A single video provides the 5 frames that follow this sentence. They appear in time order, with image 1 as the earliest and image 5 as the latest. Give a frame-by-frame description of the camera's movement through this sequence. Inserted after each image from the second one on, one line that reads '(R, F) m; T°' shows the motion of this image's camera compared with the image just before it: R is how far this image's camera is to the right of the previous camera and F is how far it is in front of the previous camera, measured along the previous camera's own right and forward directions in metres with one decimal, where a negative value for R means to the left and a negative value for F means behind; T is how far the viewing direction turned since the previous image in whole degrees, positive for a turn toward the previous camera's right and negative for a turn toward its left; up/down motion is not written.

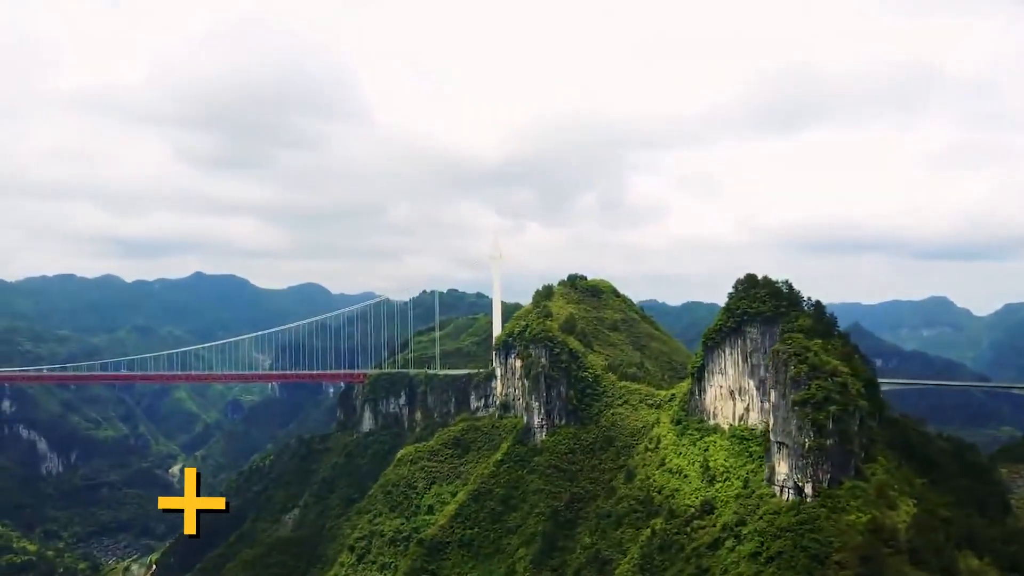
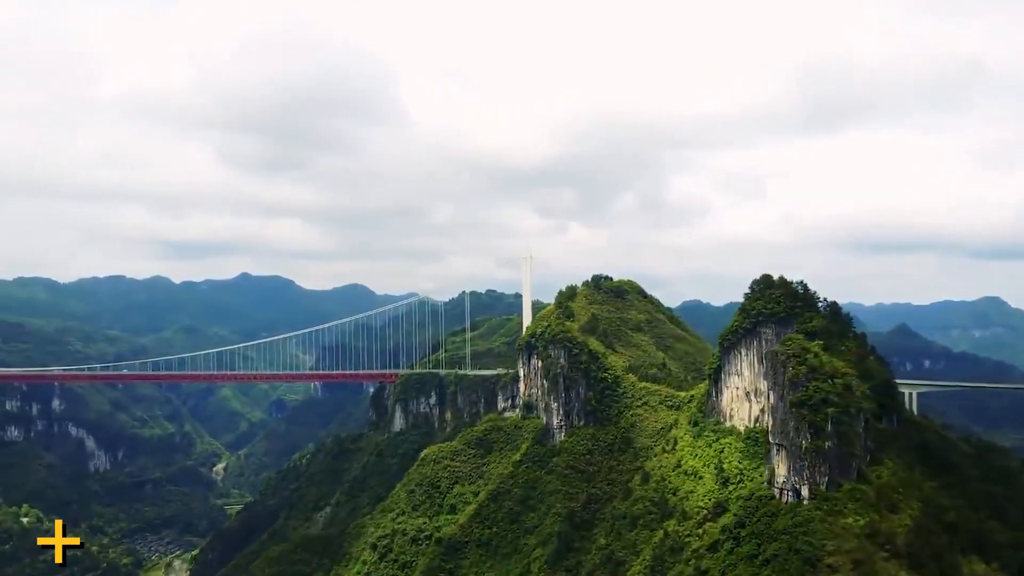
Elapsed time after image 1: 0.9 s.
(+1.4, -0.2) m; -3°
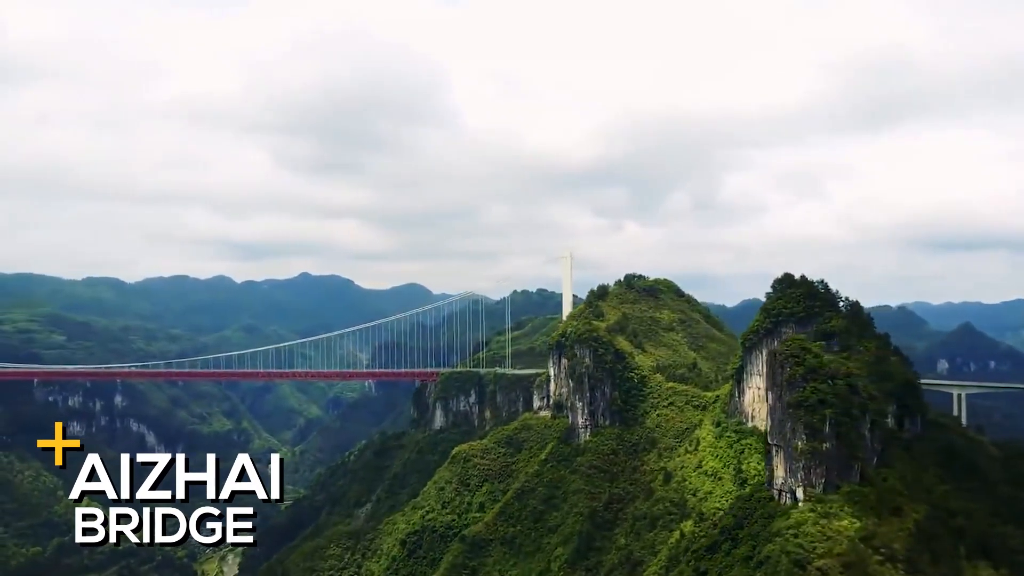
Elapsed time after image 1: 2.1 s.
(+1.8, -0.2) m; -3°
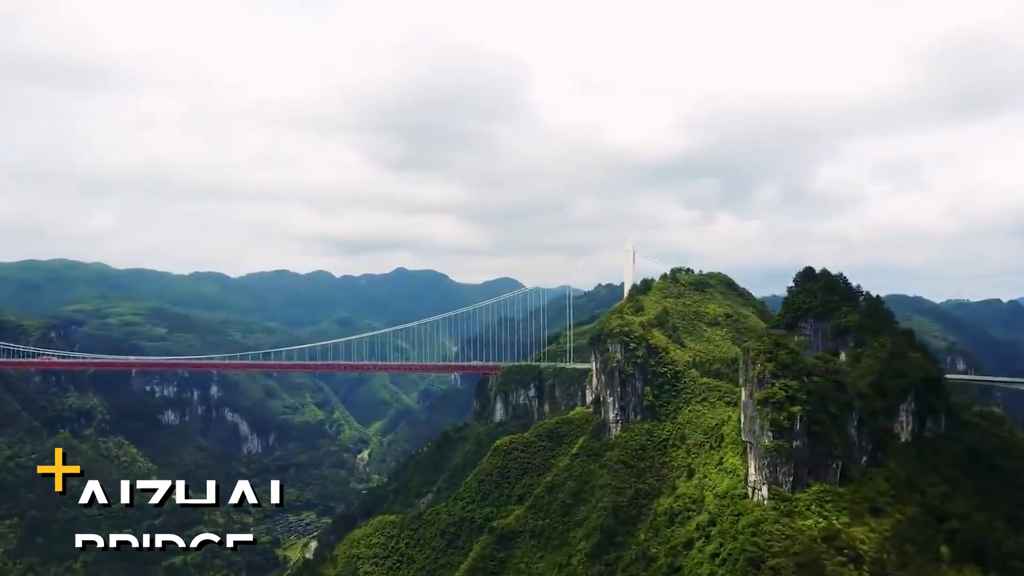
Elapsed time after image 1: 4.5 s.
(+3.8, -0.2) m; -6°
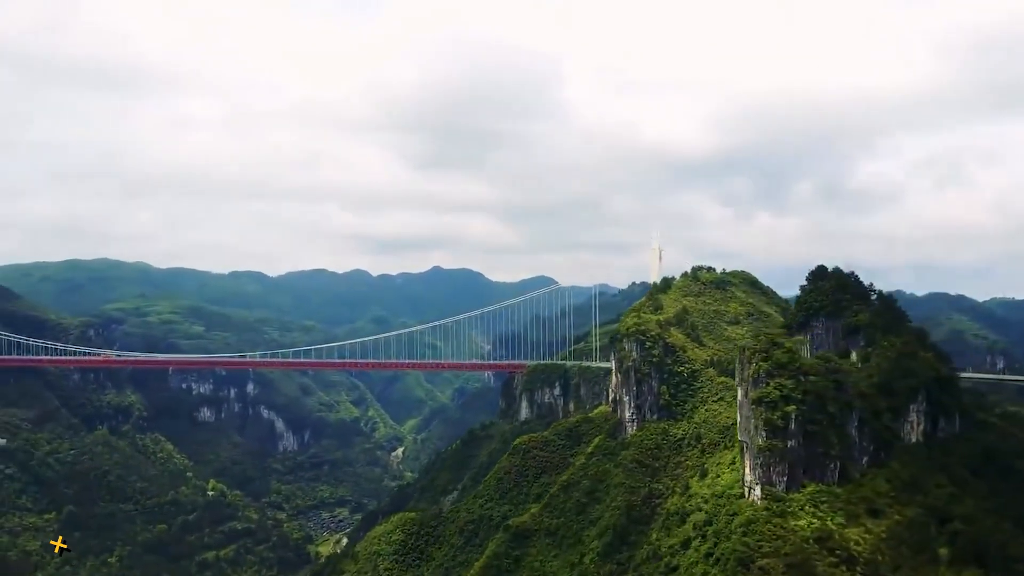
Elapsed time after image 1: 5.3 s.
(+1.3, -0.1) m; -2°
